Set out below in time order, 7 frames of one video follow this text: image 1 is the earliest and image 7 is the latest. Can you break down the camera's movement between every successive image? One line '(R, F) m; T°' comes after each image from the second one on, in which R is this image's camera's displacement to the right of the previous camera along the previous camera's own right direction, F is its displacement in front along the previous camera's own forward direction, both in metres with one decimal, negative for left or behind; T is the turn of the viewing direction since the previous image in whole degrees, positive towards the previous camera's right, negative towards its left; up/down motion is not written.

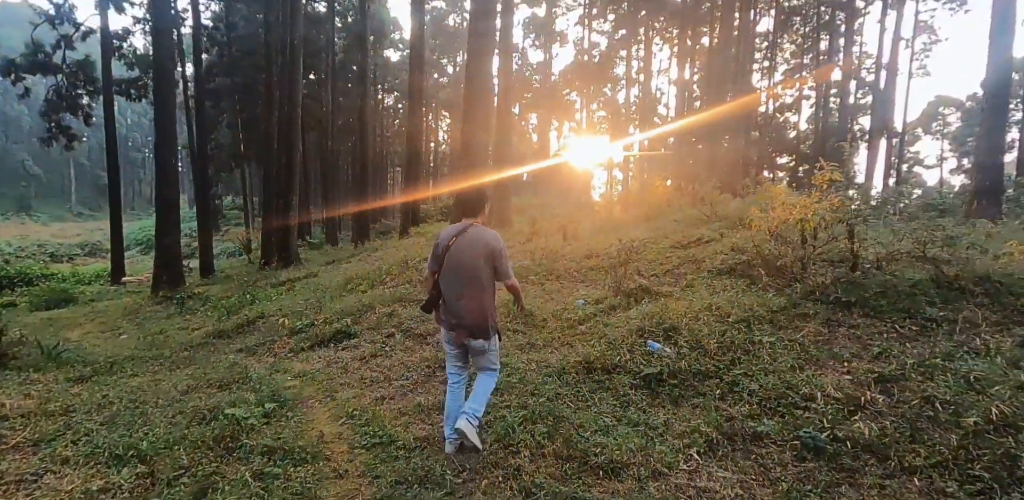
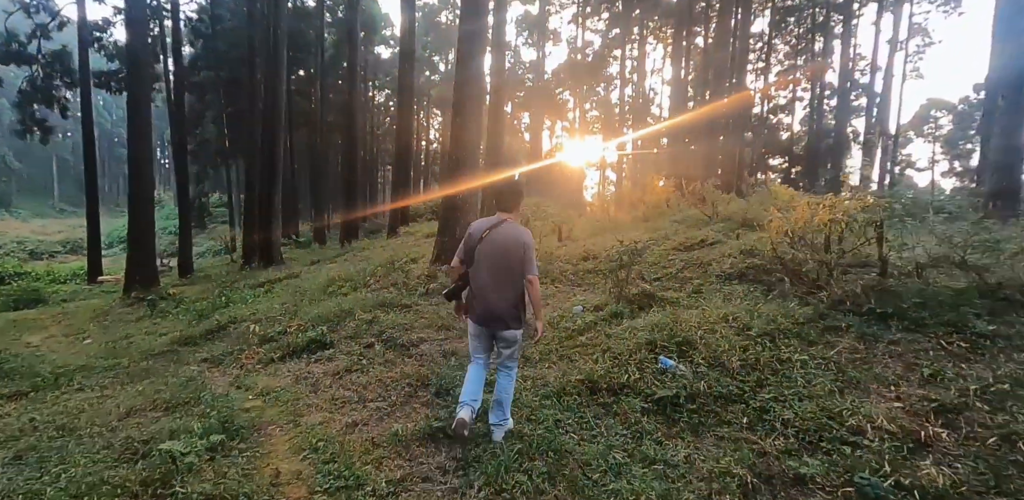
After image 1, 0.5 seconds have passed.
(0.0, +0.6) m; +1°
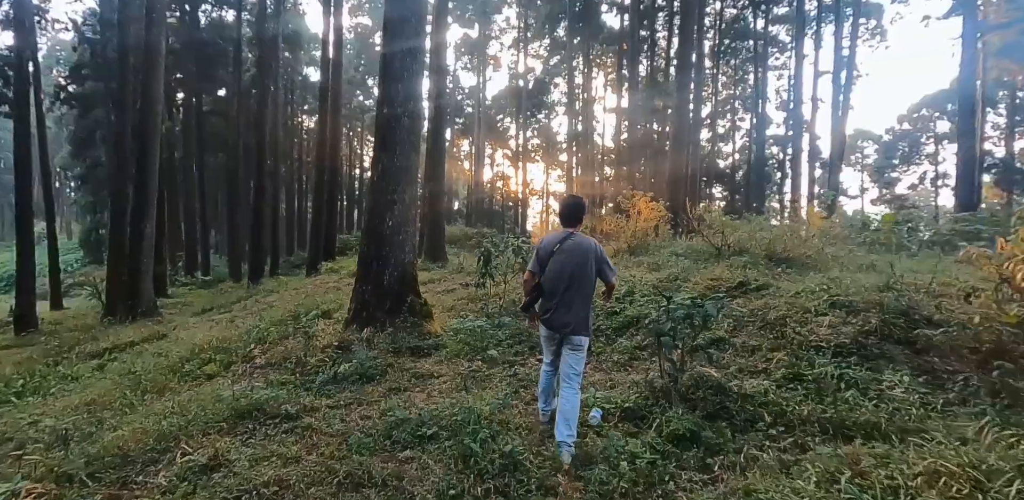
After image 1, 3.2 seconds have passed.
(-0.2, +3.1) m; +6°
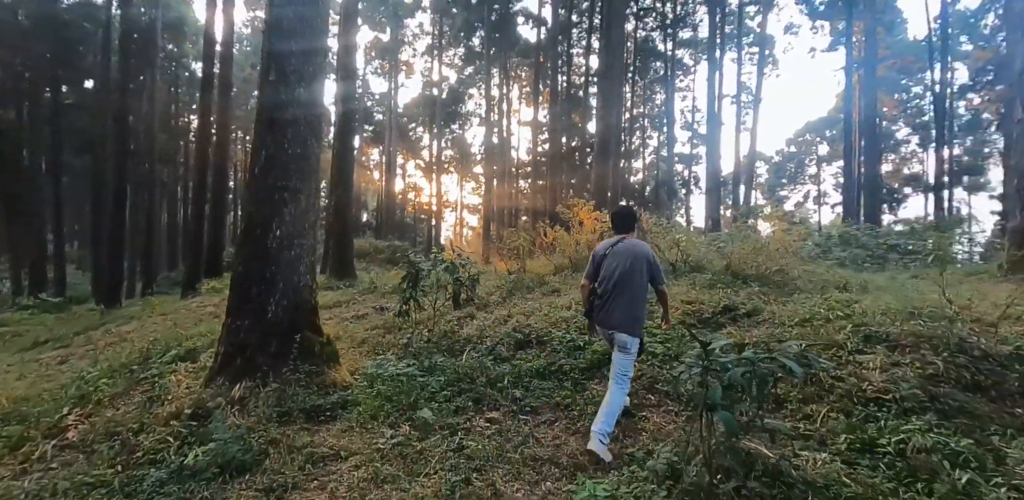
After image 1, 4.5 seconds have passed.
(-0.2, +1.5) m; +9°
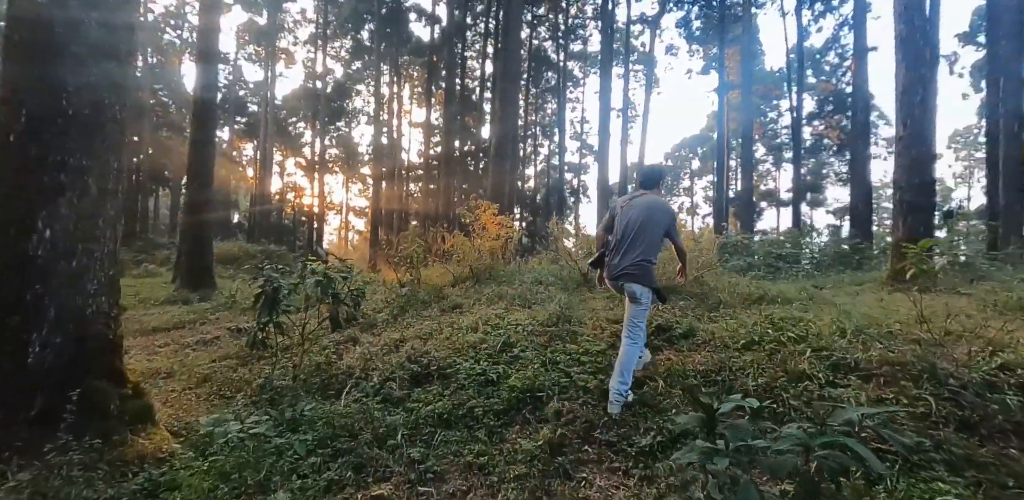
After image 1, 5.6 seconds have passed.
(0.0, +1.0) m; +11°
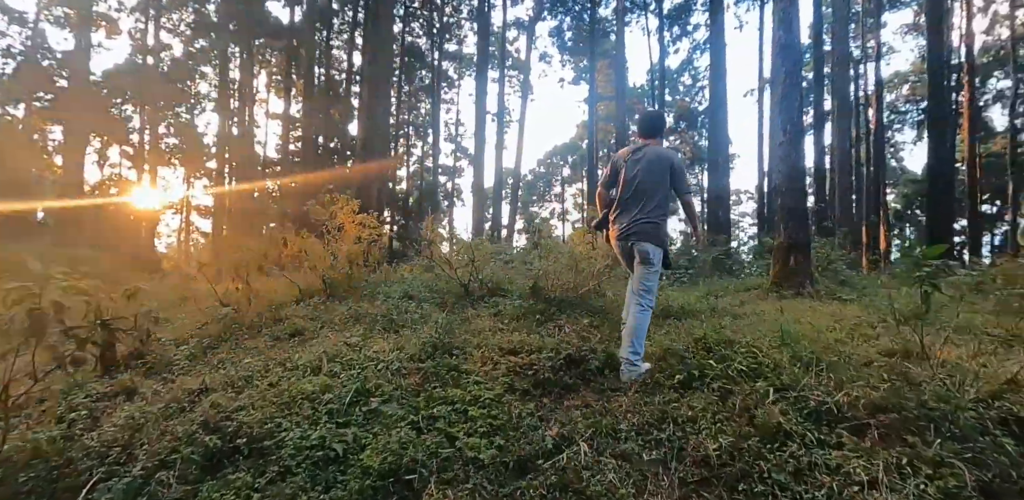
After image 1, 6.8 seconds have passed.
(+0.1, +1.2) m; +13°
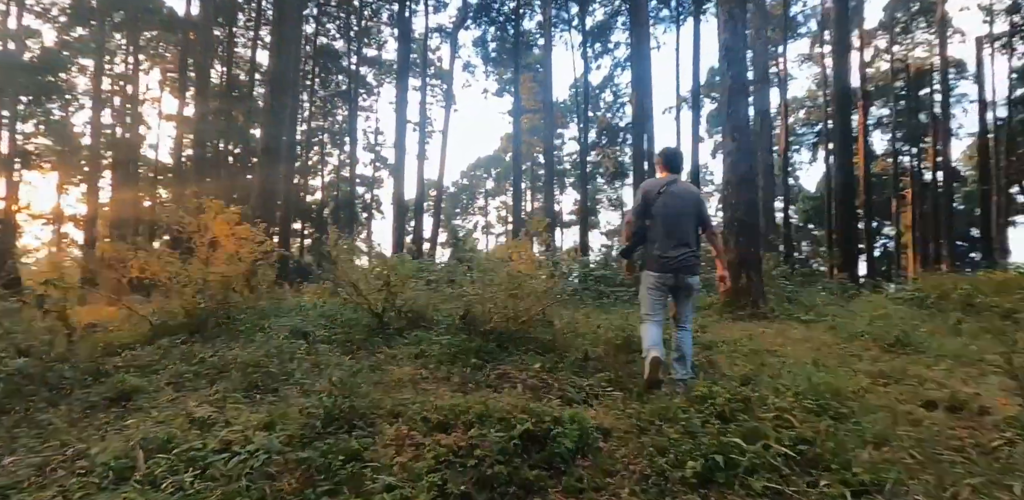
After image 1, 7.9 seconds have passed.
(0.0, +1.1) m; +8°
